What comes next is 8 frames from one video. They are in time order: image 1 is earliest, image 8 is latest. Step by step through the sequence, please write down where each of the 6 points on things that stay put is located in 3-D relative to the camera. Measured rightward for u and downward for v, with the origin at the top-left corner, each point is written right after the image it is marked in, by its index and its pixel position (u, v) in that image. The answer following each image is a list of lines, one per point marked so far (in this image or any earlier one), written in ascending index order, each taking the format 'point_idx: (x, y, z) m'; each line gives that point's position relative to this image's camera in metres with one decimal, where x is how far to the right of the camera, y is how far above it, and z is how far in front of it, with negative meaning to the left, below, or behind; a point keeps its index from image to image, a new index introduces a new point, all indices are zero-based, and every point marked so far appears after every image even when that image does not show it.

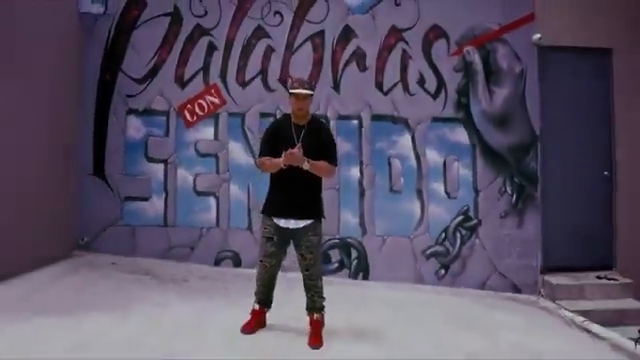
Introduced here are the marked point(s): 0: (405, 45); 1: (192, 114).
0: (+0.5, +0.8, +3.7) m
1: (-0.8, +0.4, +3.7) m
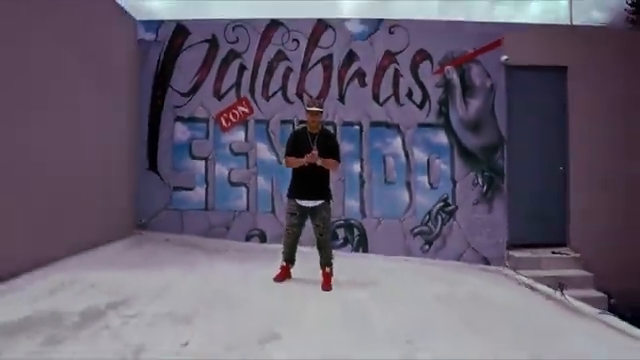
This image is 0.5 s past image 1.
0: (+0.6, +0.9, +4.6) m
1: (-0.7, +0.5, +4.6) m
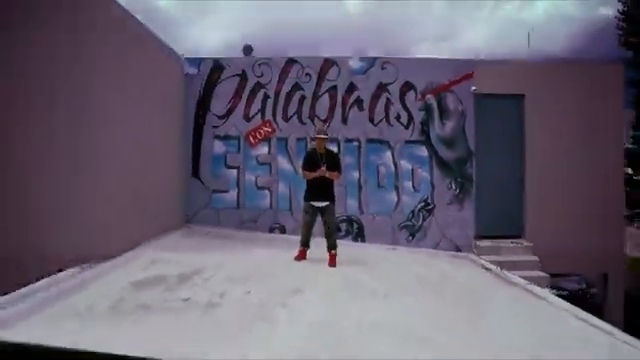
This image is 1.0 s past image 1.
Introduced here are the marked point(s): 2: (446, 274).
0: (+0.7, +0.8, +5.9) m
1: (-0.6, +0.4, +5.9) m
2: (+1.0, -0.7, +4.6) m
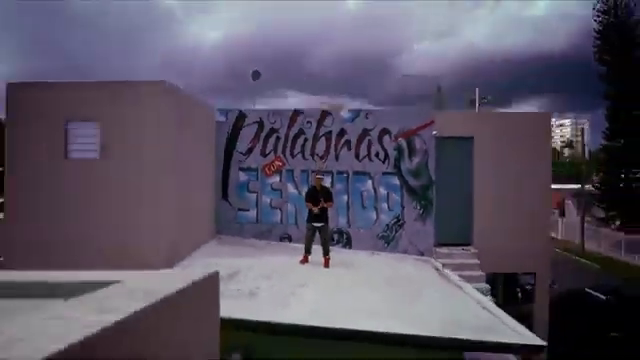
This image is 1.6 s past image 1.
0: (+0.7, +0.6, +7.8) m
1: (-0.7, +0.1, +7.8) m
2: (+0.9, -1.0, +6.6) m
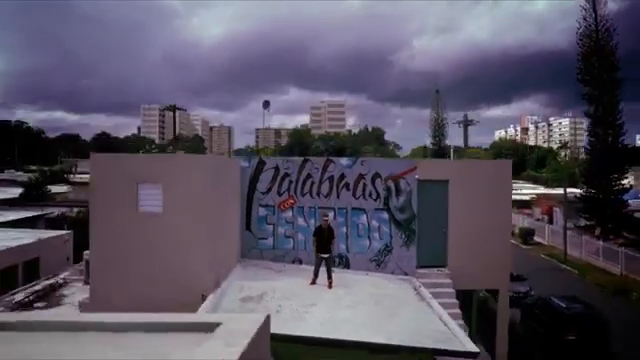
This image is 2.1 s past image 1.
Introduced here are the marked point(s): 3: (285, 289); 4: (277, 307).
0: (+0.7, 0.0, +9.7) m
1: (-0.6, -0.4, +9.7) m
2: (+1.0, -1.6, +8.5) m
3: (-0.5, -1.5, +8.1) m
4: (-0.5, -1.5, +7.1) m
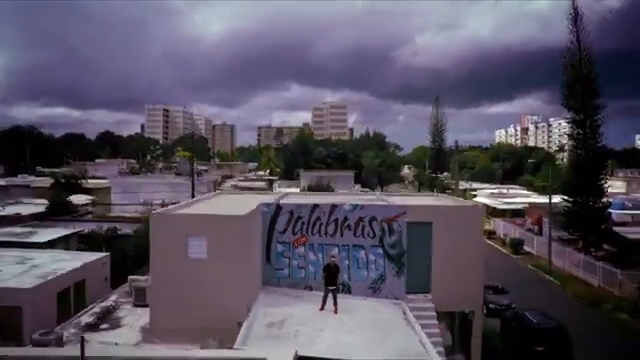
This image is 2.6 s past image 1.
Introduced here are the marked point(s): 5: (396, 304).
0: (+0.9, -0.8, +11.8) m
1: (-0.5, -1.2, +11.8) m
2: (+1.1, -2.4, +10.6) m
3: (-0.3, -2.3, +10.2) m
4: (-0.4, -2.3, +9.3) m
5: (+1.4, -2.4, +11.4) m
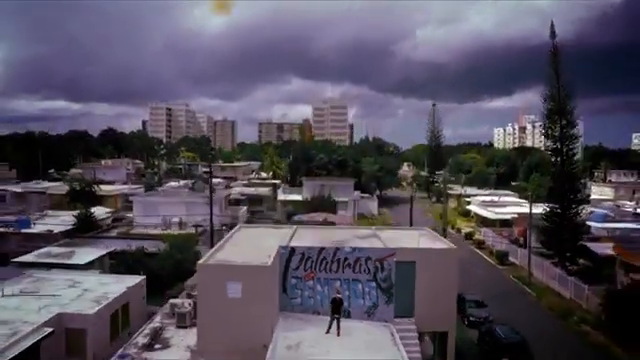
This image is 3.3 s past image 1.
0: (+1.0, -2.0, +14.7) m
1: (-0.3, -2.4, +14.8) m
2: (+1.3, -3.6, +13.6) m
3: (-0.2, -3.5, +13.2) m
4: (-0.2, -3.5, +12.2) m
5: (+1.6, -3.6, +14.4) m
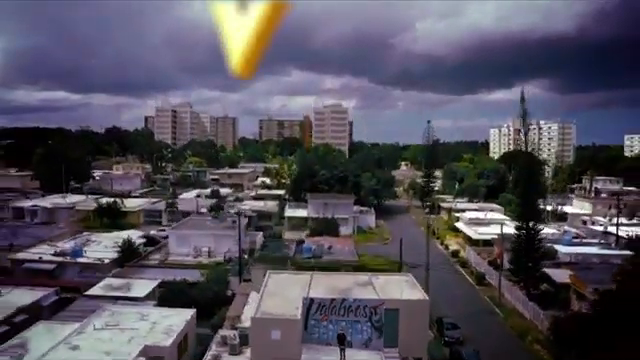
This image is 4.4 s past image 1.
0: (+1.4, -4.4, +20.7) m
1: (+0.1, -4.9, +20.7) m
2: (+1.6, -6.1, +19.5) m
3: (+0.2, -6.0, +19.2) m
4: (+0.1, -6.0, +18.2) m
5: (+2.0, -6.0, +20.3) m
